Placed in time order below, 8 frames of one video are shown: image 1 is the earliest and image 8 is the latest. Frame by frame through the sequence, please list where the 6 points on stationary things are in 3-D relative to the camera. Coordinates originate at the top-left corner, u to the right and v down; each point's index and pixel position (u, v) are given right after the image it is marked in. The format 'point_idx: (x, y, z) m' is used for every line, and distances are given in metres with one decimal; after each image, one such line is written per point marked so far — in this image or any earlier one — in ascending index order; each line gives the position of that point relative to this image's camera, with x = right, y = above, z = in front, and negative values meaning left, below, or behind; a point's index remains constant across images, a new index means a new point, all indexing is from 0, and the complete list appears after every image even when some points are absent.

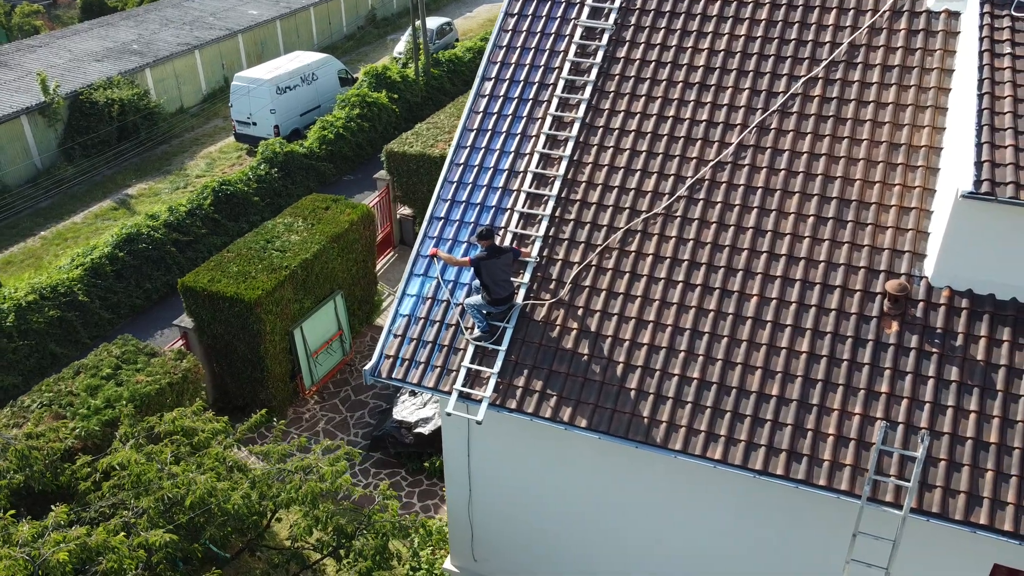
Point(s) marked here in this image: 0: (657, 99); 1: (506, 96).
0: (+1.7, +2.3, +9.8) m
1: (-0.1, +2.4, +10.3) m
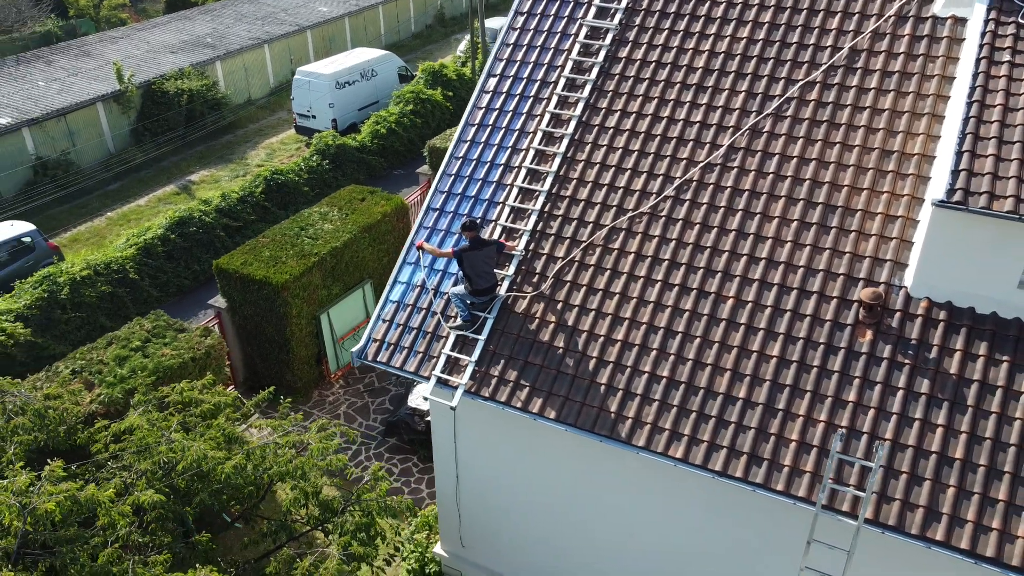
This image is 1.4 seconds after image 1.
0: (+1.7, +2.3, +9.8) m
1: (-0.1, +2.5, +10.5) m
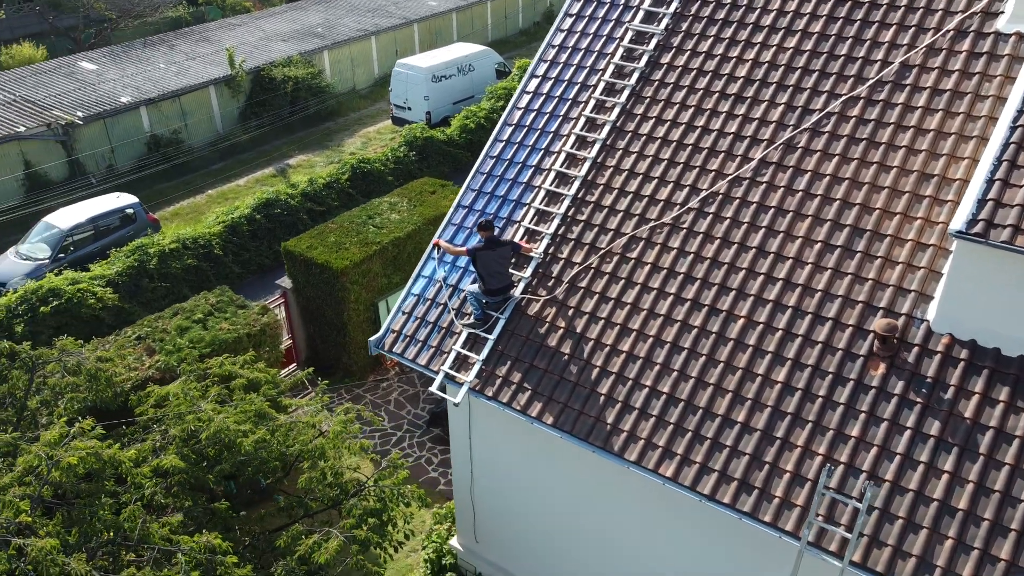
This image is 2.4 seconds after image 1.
0: (+2.1, +2.1, +9.5) m
1: (+0.5, +2.5, +10.5) m
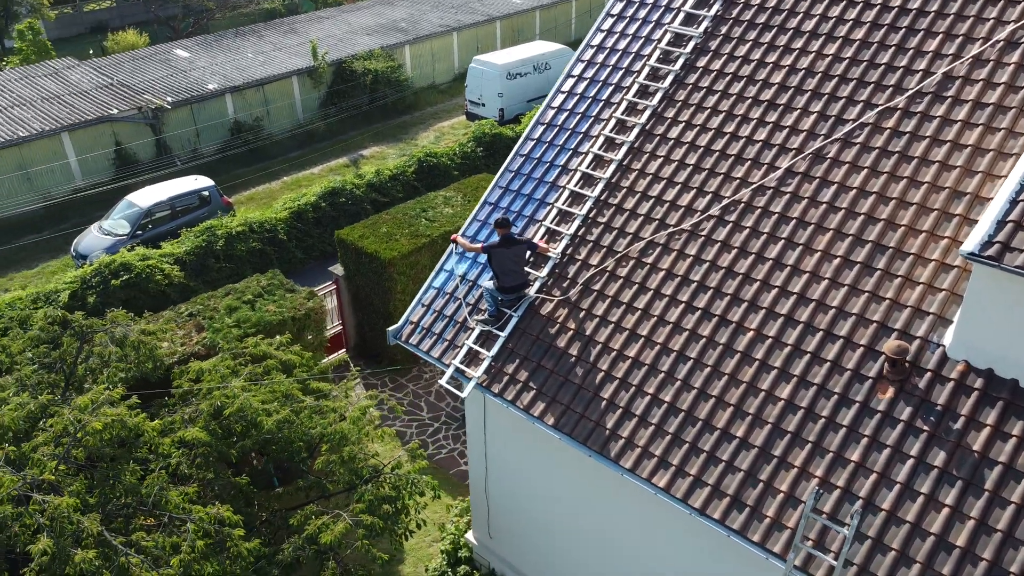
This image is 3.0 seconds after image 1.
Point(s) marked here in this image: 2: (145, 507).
0: (+2.4, +2.0, +9.3) m
1: (+0.9, +2.5, +10.4) m
2: (-4.1, -2.4, +9.0) m
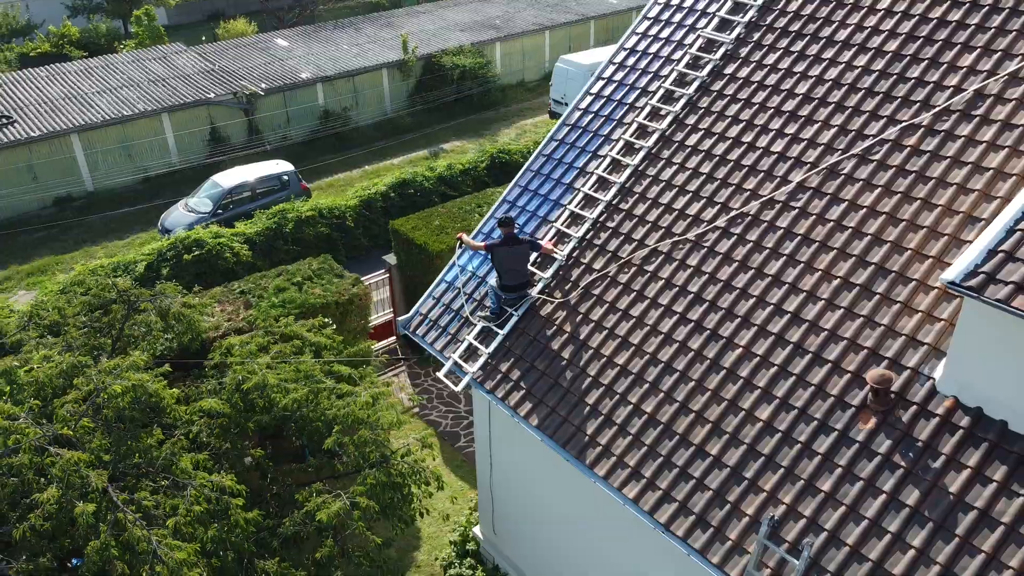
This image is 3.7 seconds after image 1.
0: (+2.6, +1.8, +9.0) m
1: (+1.2, +2.4, +10.3) m
2: (-4.2, -2.1, +9.5) m
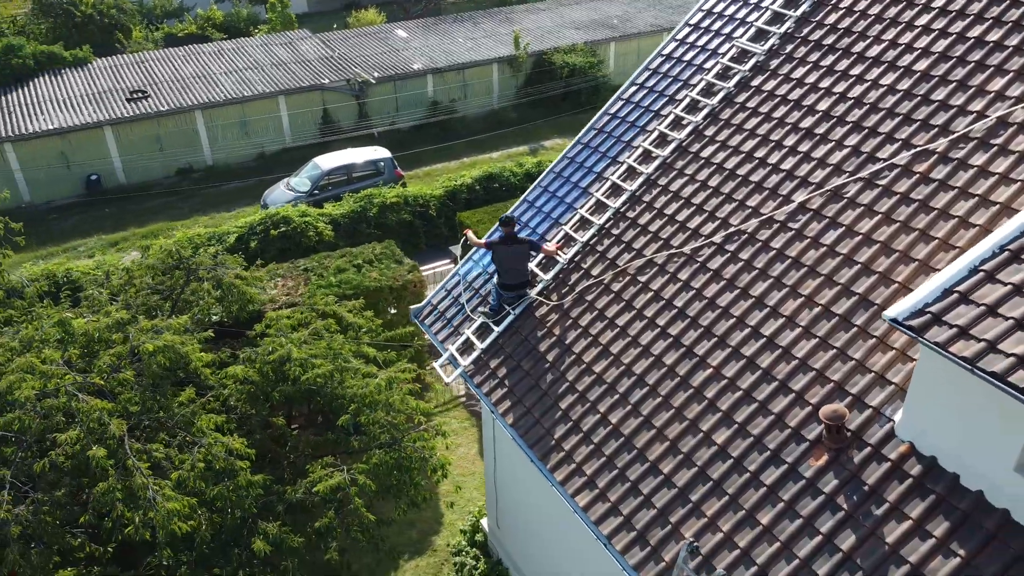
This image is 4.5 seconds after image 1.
0: (+2.6, +1.6, +8.7) m
1: (+1.6, +2.3, +10.2) m
2: (-4.3, -1.7, +10.3) m
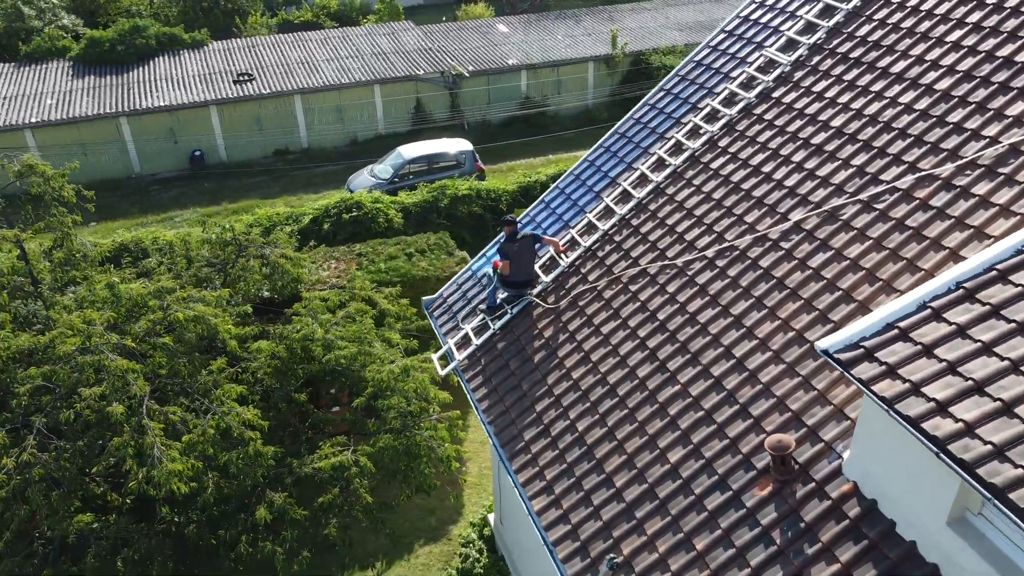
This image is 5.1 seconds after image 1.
0: (+2.7, +1.4, +8.4) m
1: (+1.9, +2.2, +10.0) m
2: (-4.2, -1.4, +10.9) m
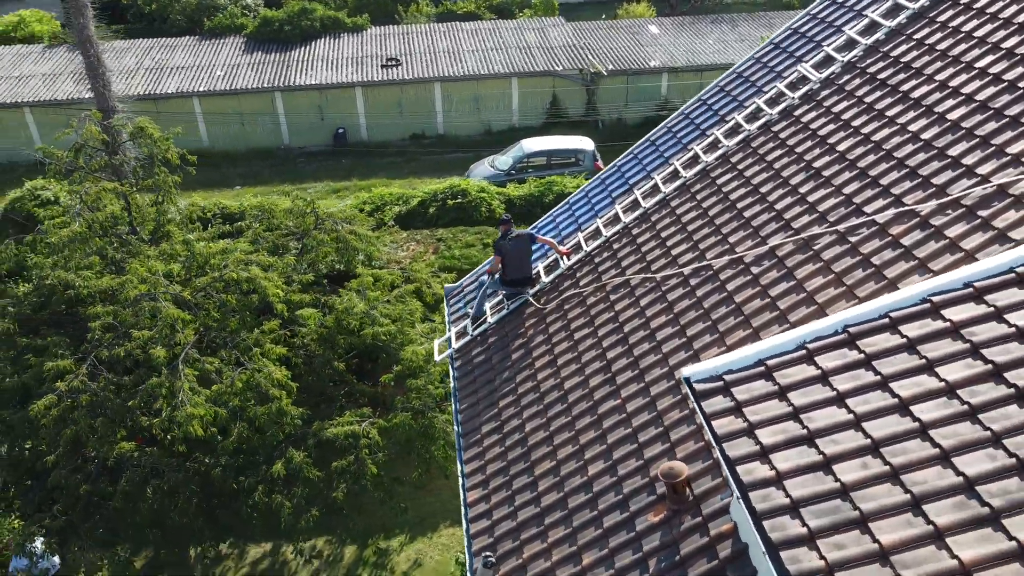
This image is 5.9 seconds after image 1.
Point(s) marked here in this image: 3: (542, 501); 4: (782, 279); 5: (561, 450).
0: (+2.6, +1.2, +8.0) m
1: (+2.2, +2.0, +9.7) m
2: (-4.0, -0.8, +11.8) m
3: (+0.3, -1.8, +6.9) m
4: (+2.3, +0.1, +6.8) m
5: (+0.5, -1.5, +7.2) m
